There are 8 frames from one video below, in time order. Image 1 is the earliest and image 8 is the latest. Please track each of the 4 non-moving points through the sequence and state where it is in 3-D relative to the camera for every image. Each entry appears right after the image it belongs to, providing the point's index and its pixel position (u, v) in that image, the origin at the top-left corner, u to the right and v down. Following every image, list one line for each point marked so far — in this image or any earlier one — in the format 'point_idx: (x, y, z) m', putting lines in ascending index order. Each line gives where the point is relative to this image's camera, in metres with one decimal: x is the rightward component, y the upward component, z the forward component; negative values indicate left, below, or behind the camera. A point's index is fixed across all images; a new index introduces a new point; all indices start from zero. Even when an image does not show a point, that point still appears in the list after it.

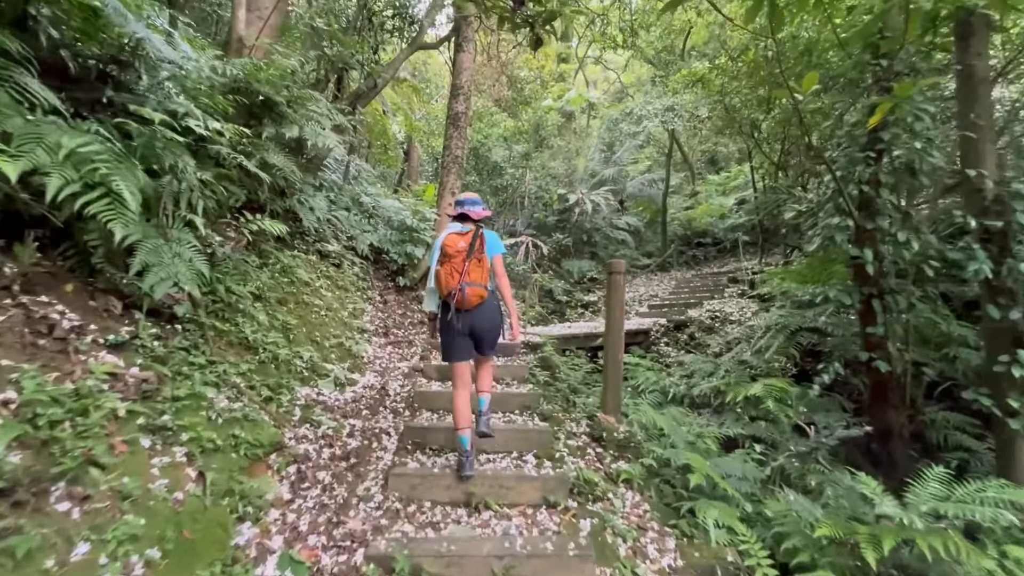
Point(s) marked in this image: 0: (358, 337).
0: (-1.6, -0.5, +5.1) m
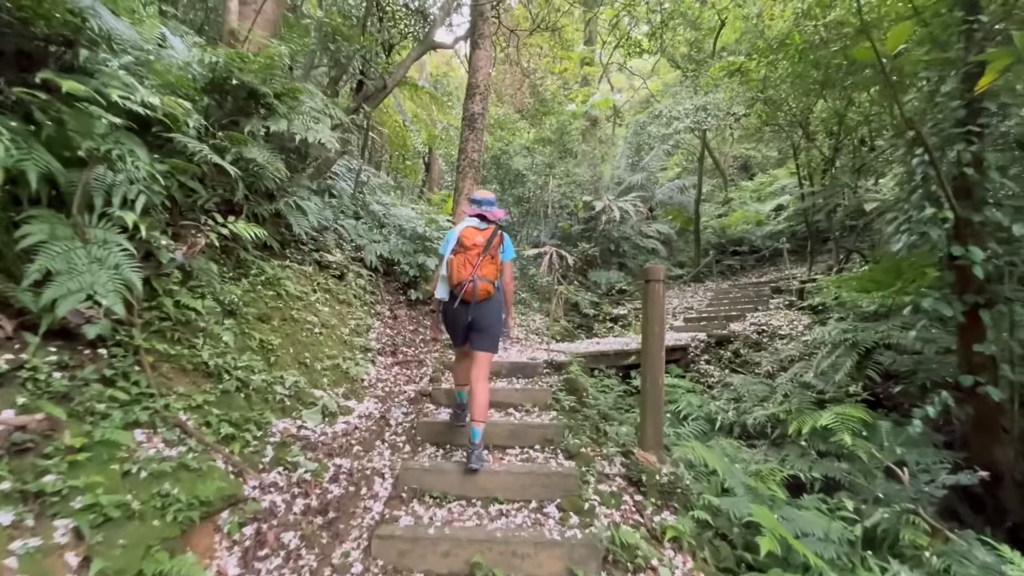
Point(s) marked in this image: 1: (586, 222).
0: (-1.4, -0.7, +4.5) m
1: (+1.9, +1.7, +12.3) m
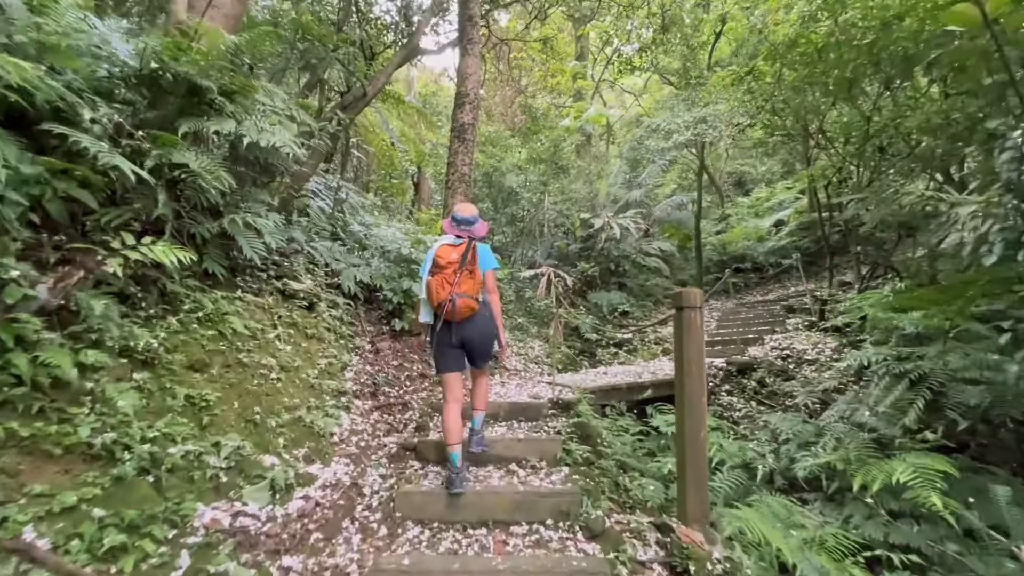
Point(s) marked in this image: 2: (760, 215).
0: (-1.4, -0.9, +3.8) m
1: (+1.7, +1.1, +11.7) m
2: (+7.7, +2.4, +15.6) m
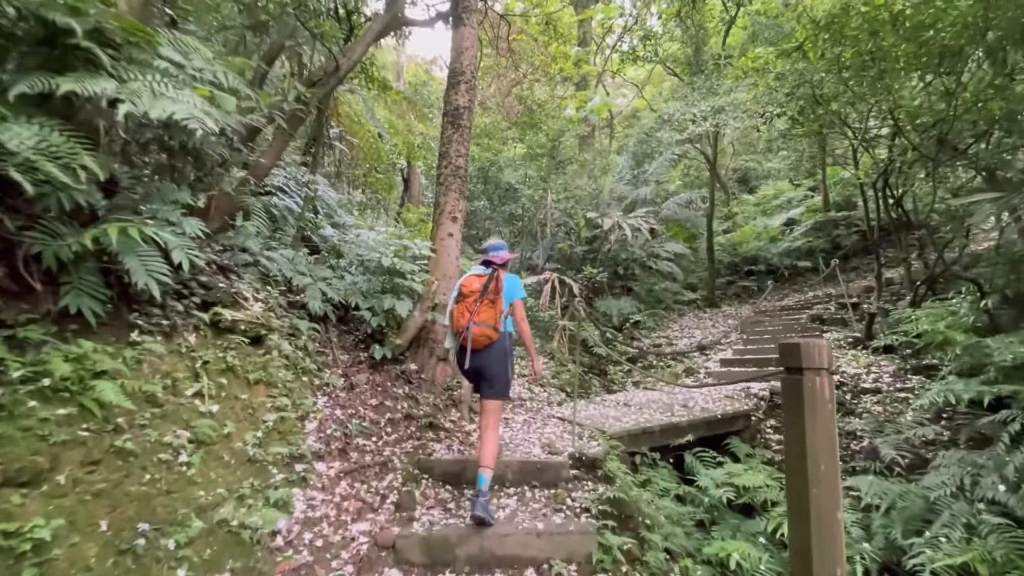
0: (-1.3, -1.1, +2.7) m
1: (+1.7, +1.0, +10.7) m
2: (+7.6, +2.2, +14.7) m
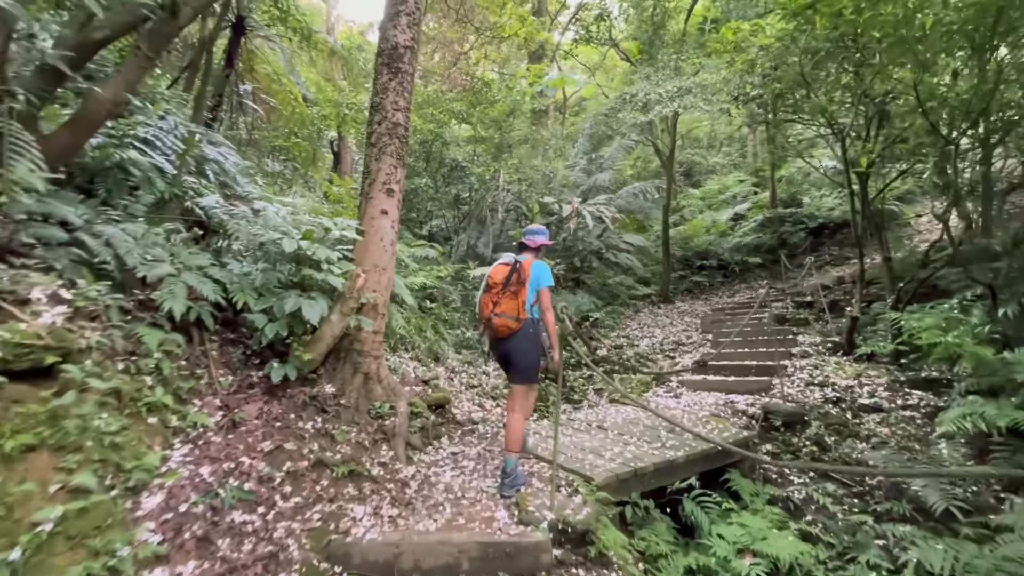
0: (-1.4, -1.1, +1.4) m
1: (+0.6, +1.1, +9.7) m
2: (+6.0, +2.4, +14.4) m
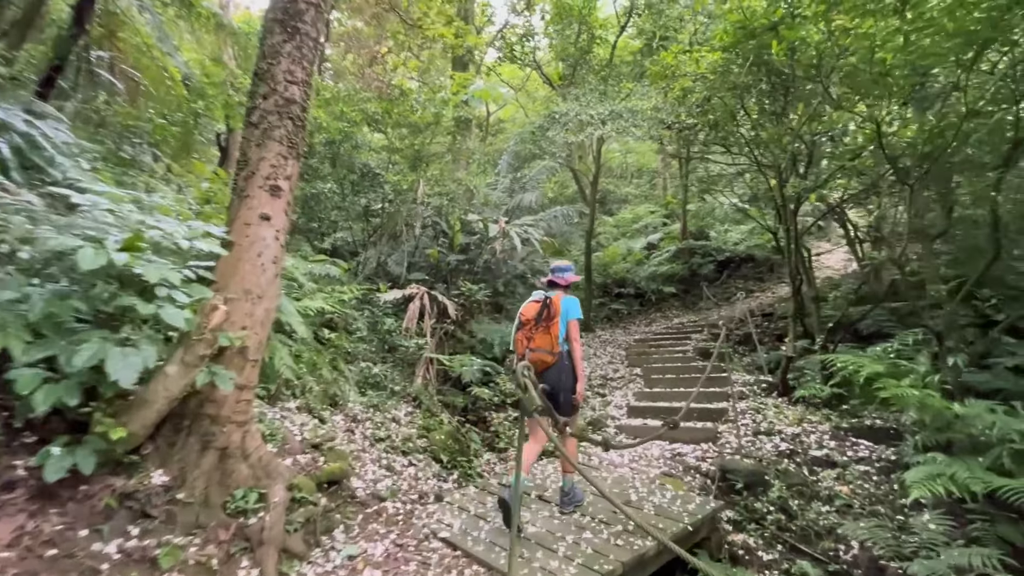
0: (-1.4, -1.2, +0.2) m
1: (-0.9, +0.7, +8.8) m
2: (+3.6, +1.6, +14.5) m
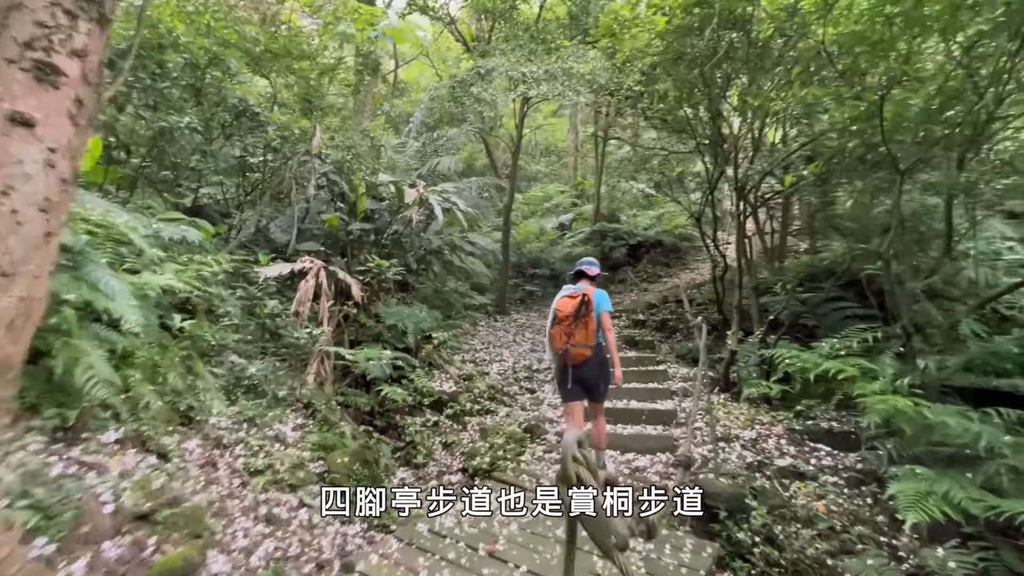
0: (-0.9, -1.3, -1.0) m
1: (-2.2, +1.0, +7.4) m
2: (+1.0, +2.1, +13.8) m
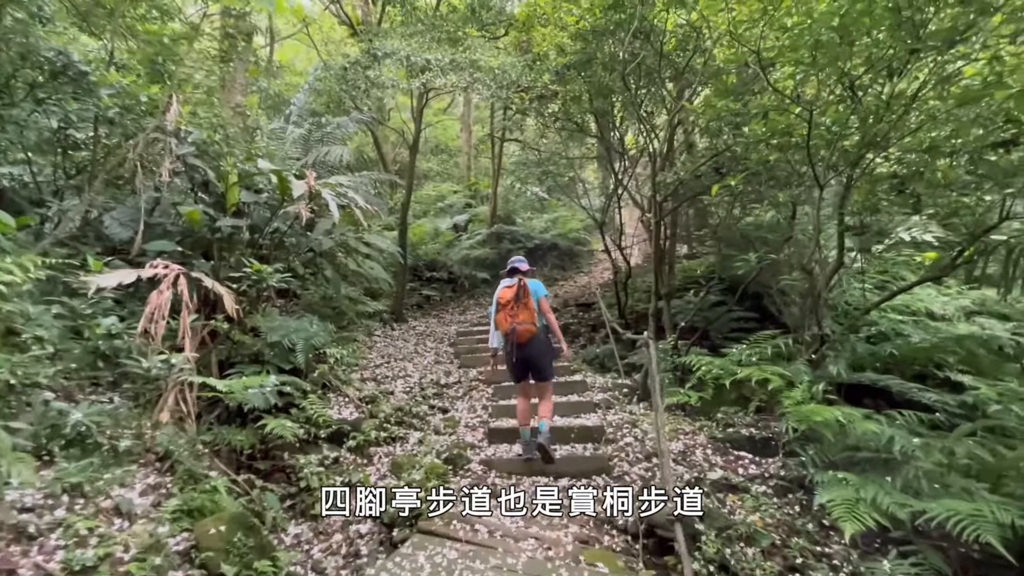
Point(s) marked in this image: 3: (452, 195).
0: (-0.3, -1.3, -1.7) m
1: (-3.5, +0.9, +6.2) m
2: (-1.9, +2.0, +13.2) m
3: (-1.6, +2.7, +13.8) m
